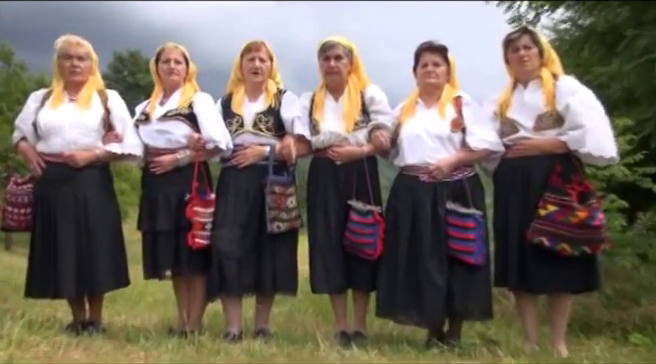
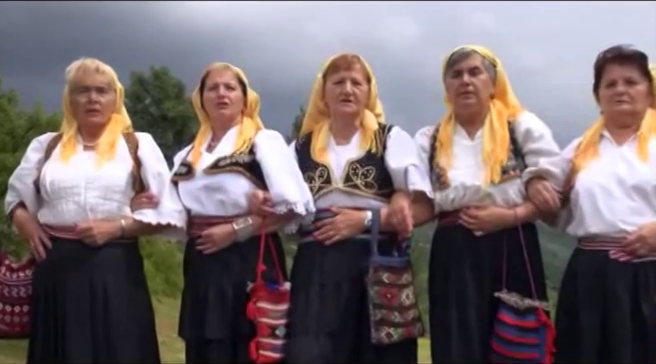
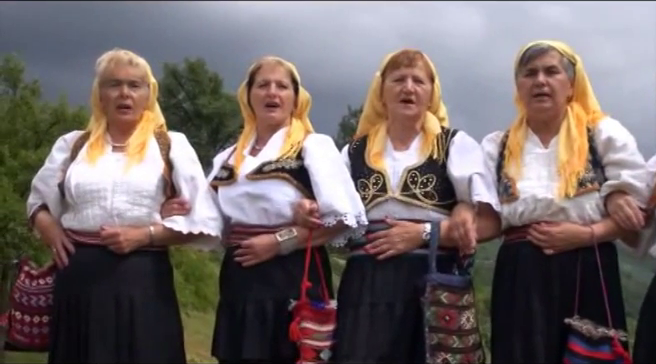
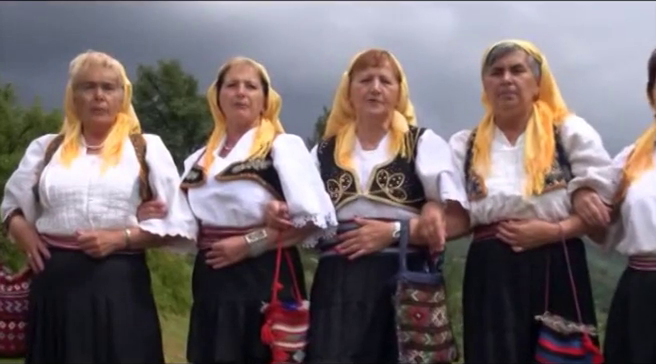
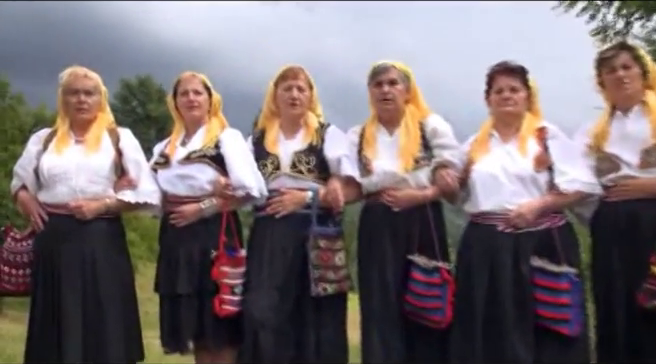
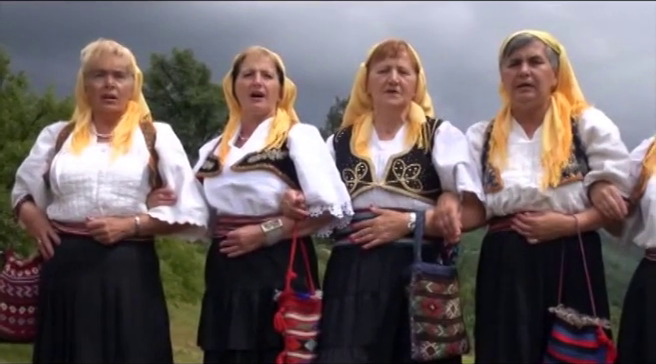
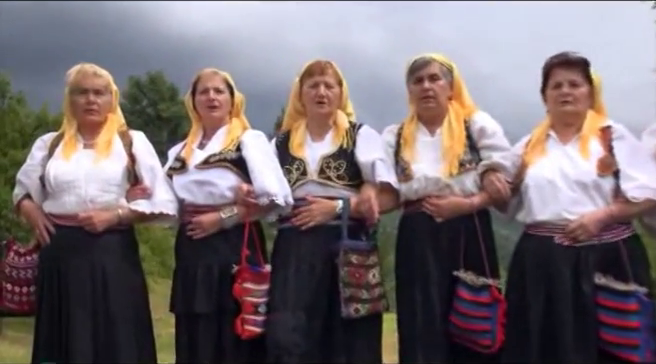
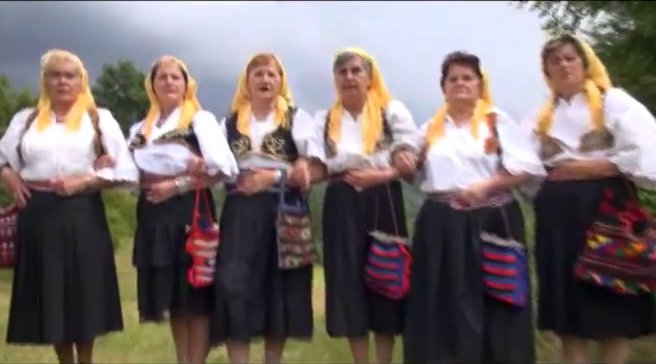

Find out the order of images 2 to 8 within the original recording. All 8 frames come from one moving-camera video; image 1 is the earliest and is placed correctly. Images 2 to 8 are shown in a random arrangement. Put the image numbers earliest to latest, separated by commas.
8, 5, 7, 2, 4, 3, 6
